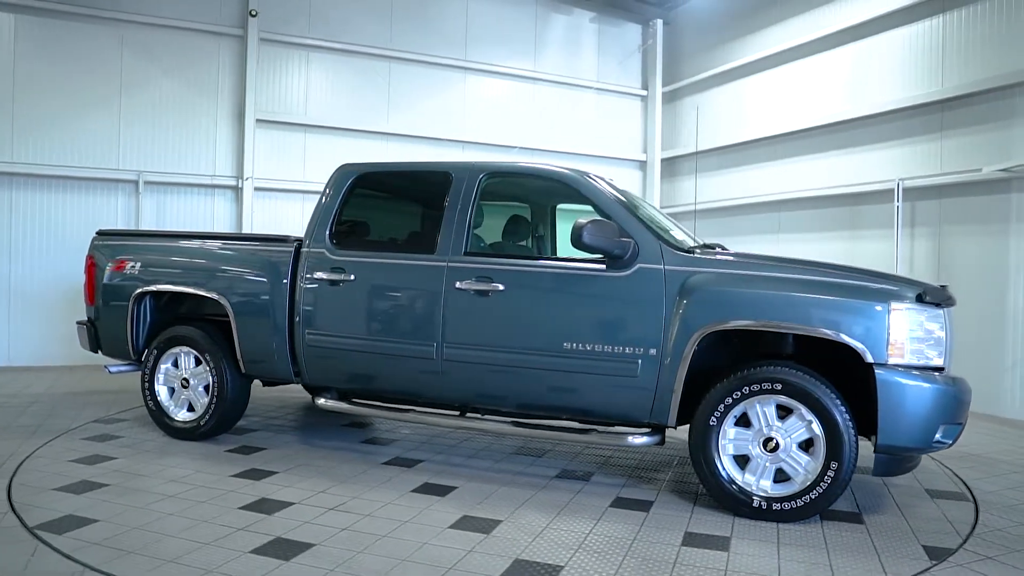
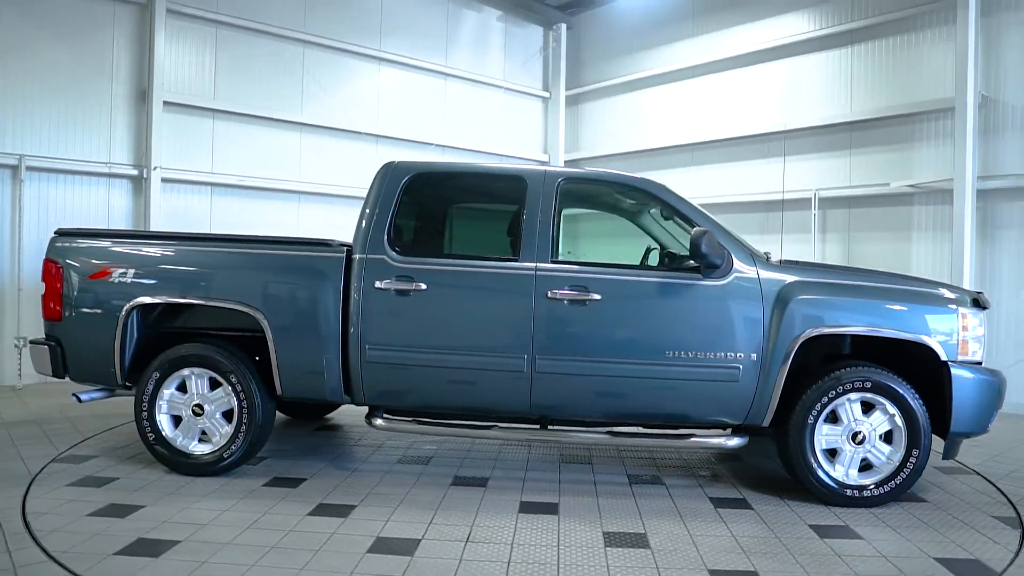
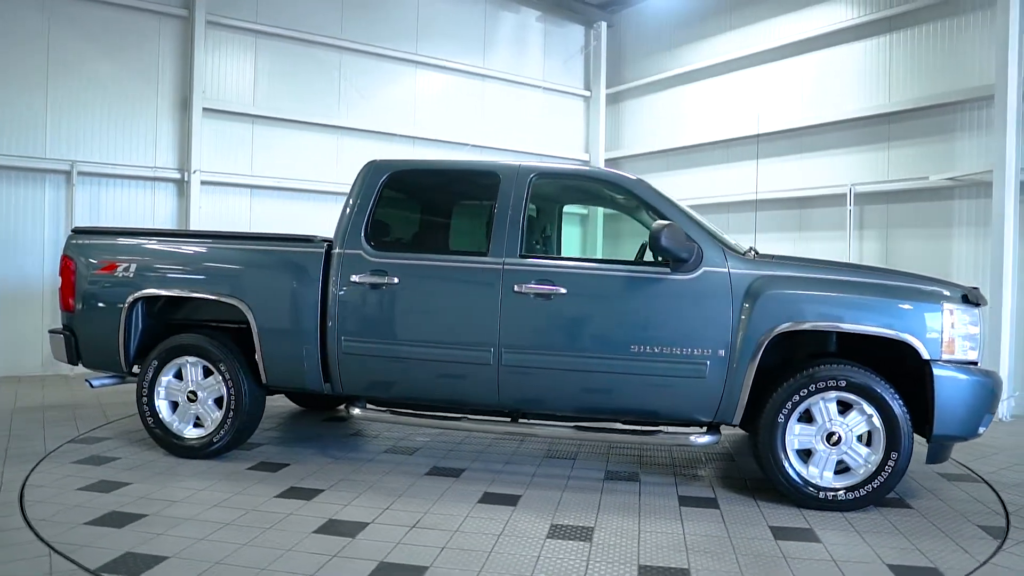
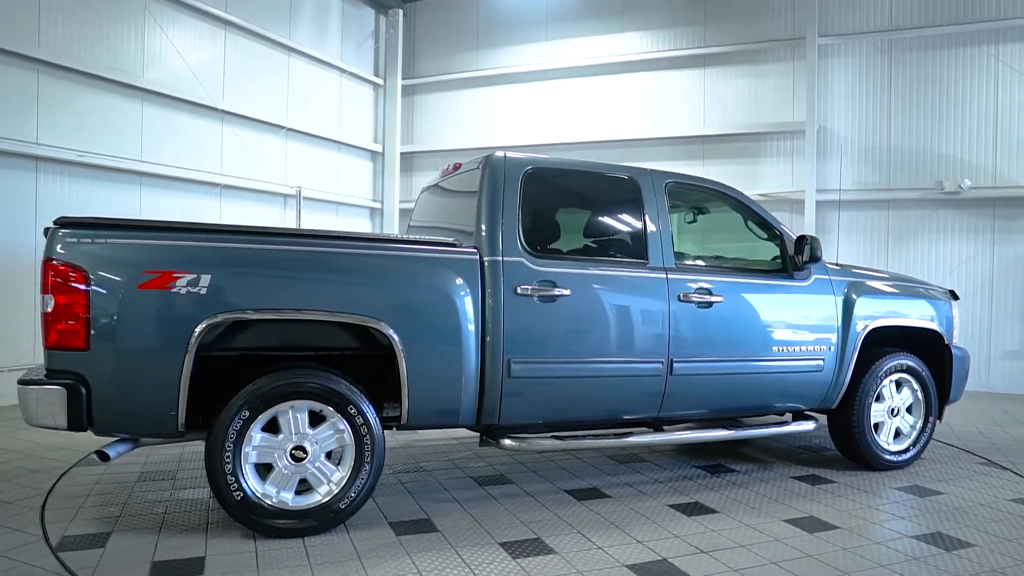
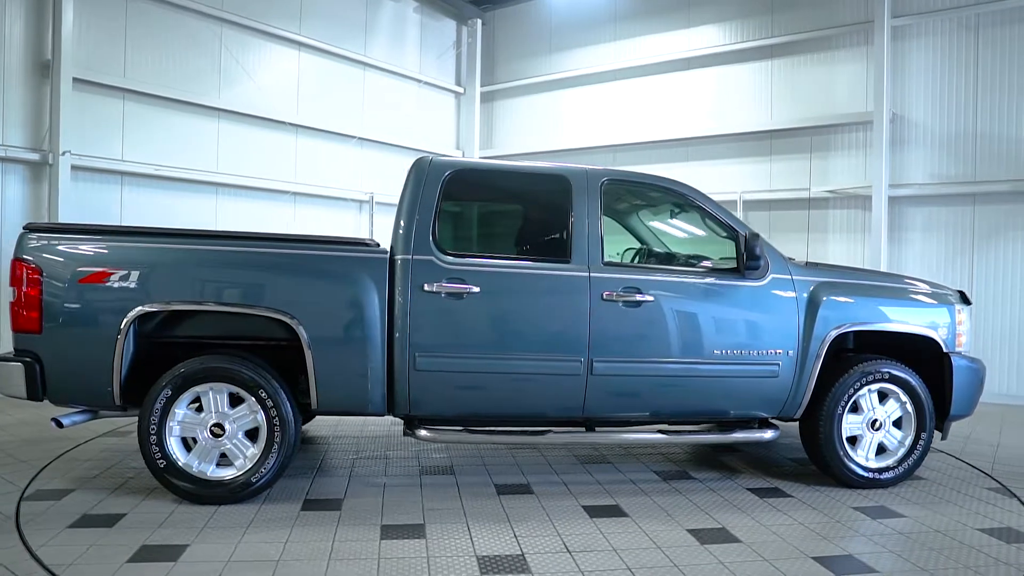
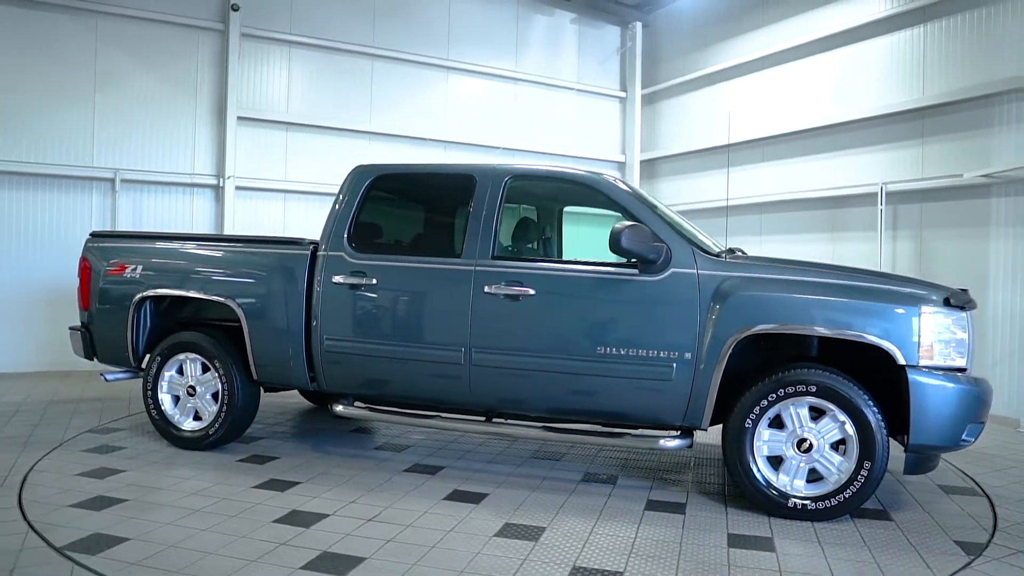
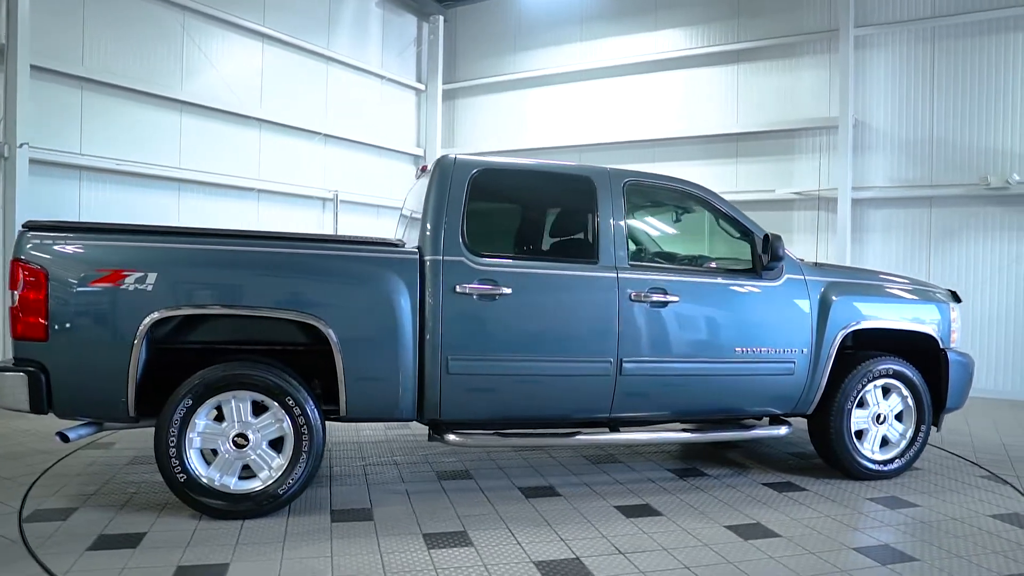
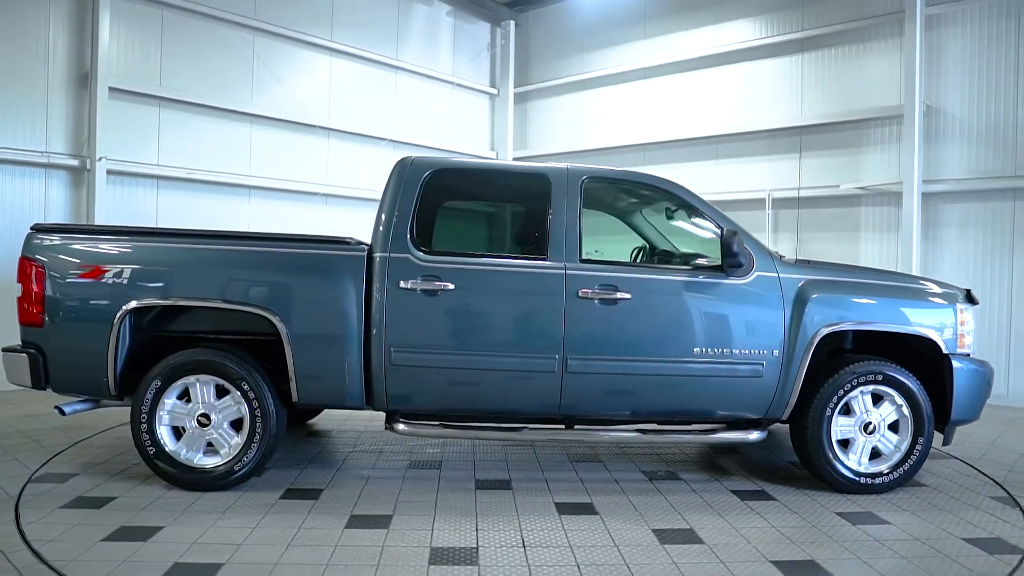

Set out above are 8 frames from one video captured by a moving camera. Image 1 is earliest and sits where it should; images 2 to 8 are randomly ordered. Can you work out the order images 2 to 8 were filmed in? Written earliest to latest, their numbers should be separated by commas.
6, 3, 2, 8, 5, 7, 4
